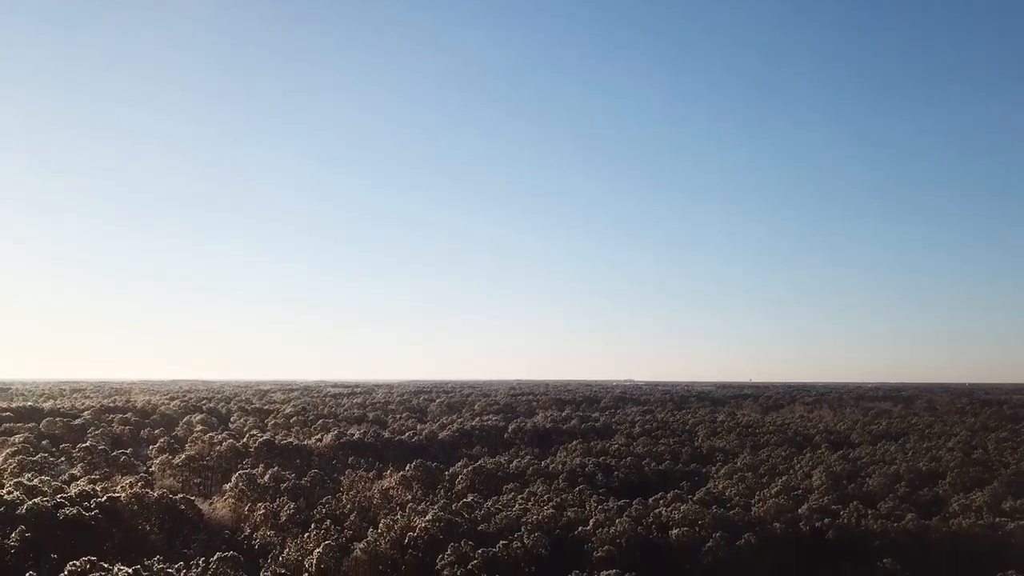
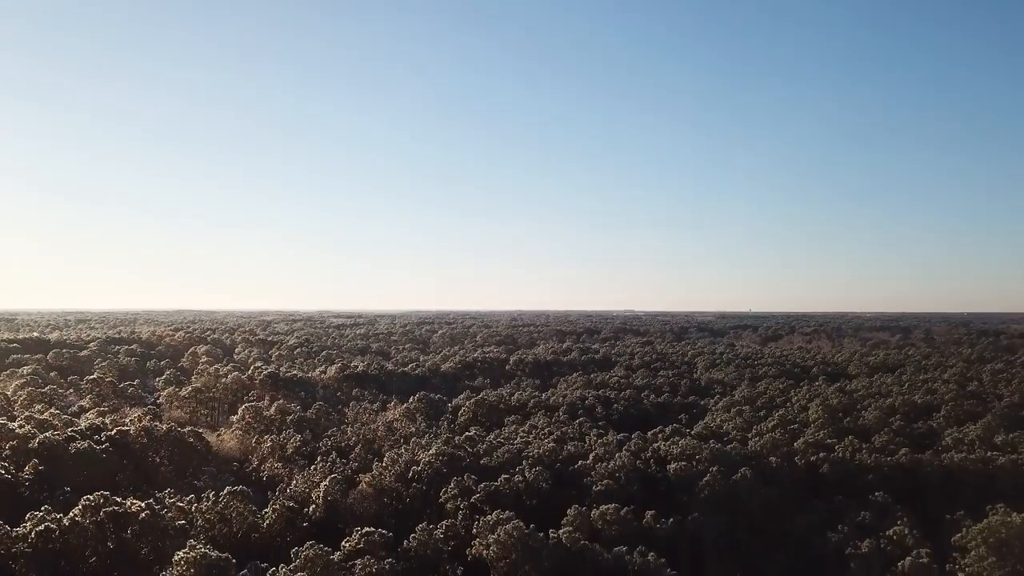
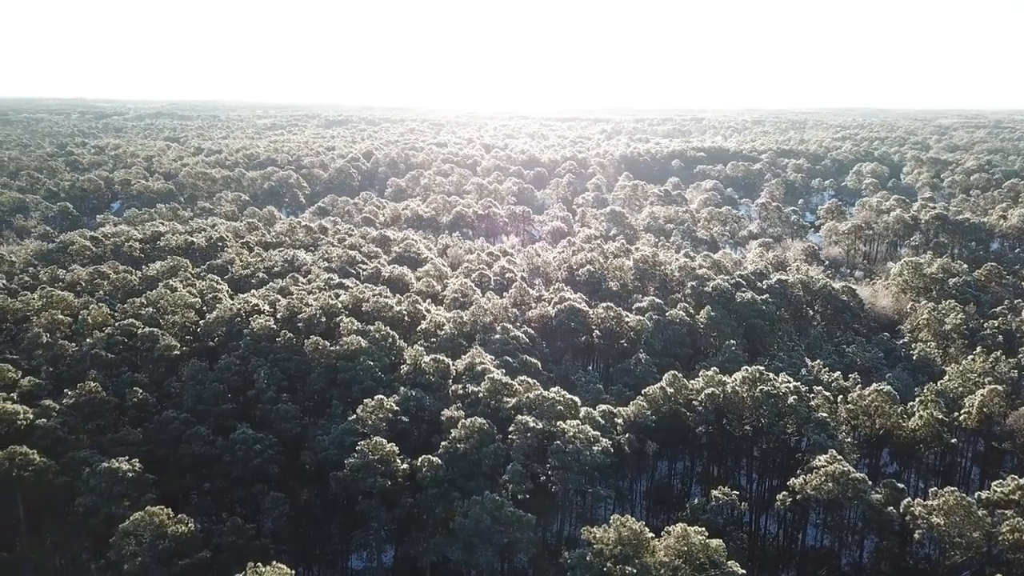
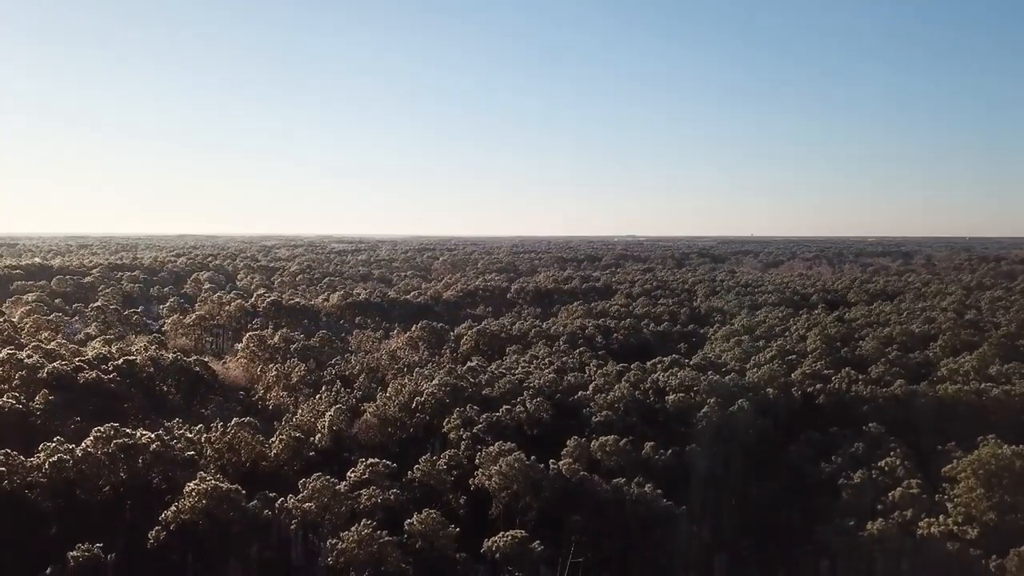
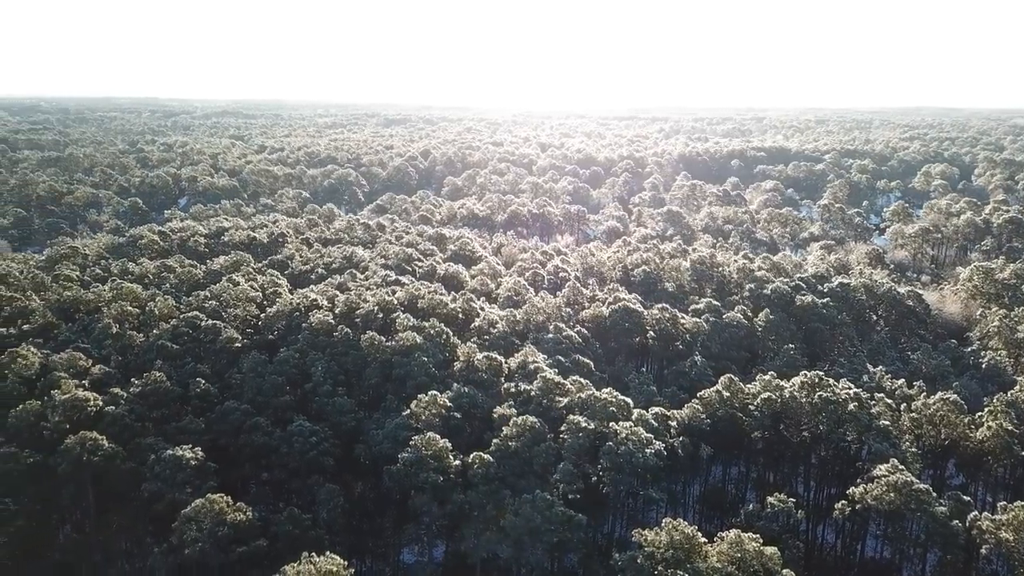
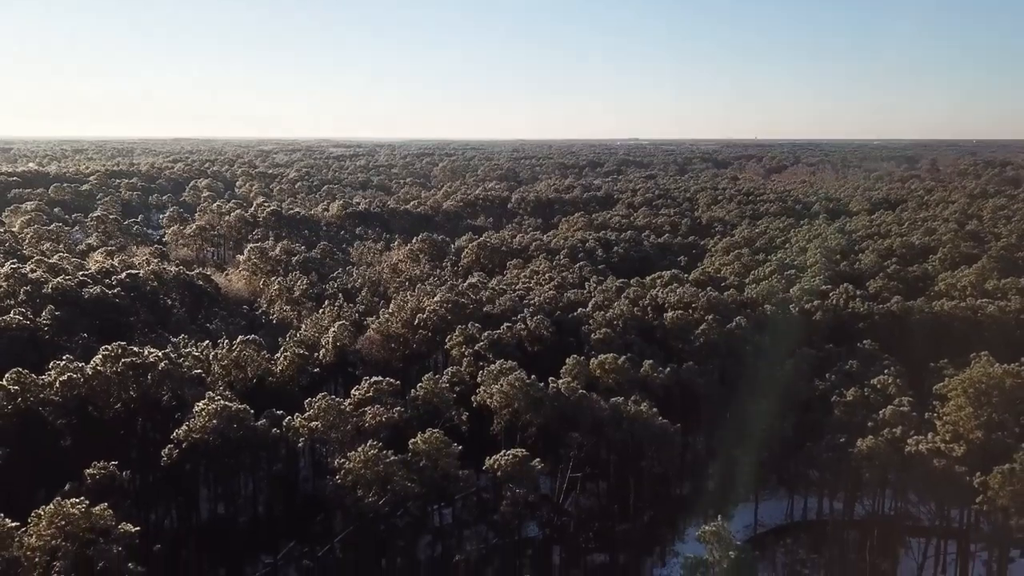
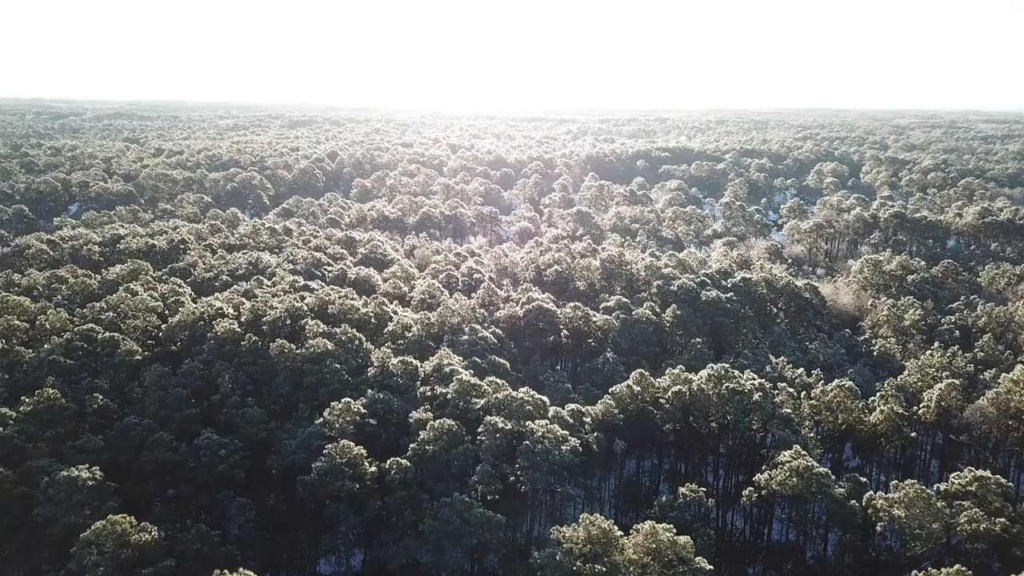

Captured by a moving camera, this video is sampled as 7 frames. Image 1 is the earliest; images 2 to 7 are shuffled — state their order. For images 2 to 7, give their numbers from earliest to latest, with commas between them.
2, 4, 6, 7, 3, 5
